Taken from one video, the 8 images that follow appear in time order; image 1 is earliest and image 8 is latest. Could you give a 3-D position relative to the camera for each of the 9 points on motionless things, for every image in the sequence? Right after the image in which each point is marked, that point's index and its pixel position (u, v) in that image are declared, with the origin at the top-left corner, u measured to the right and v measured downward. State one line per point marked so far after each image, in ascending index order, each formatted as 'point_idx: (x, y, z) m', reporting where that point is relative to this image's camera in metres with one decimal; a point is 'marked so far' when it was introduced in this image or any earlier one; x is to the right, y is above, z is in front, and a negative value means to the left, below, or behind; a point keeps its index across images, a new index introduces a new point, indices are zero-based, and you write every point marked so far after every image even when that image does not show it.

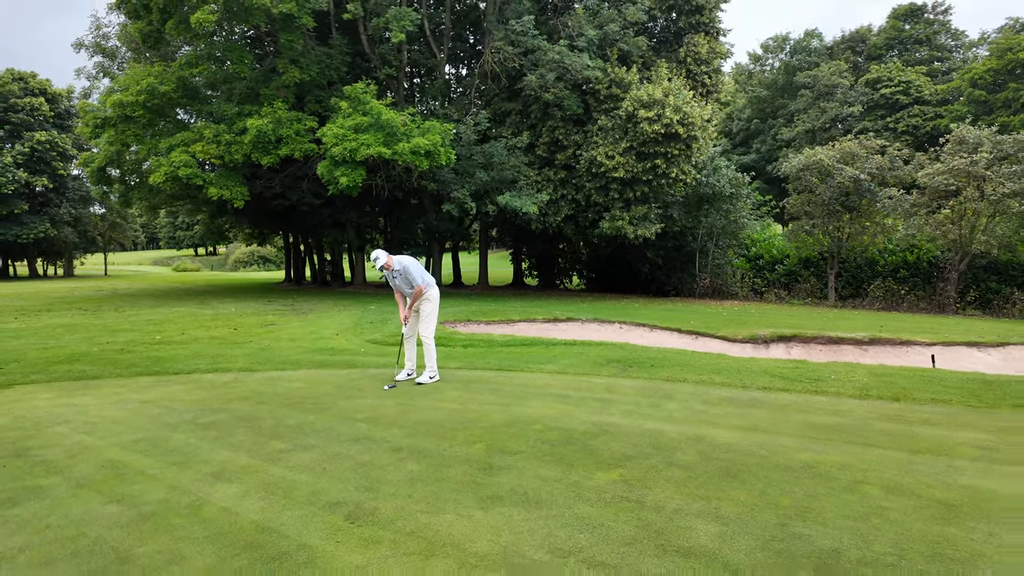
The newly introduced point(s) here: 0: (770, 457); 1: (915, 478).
0: (+1.7, -1.1, +4.0) m
1: (+2.4, -1.1, +3.6) m
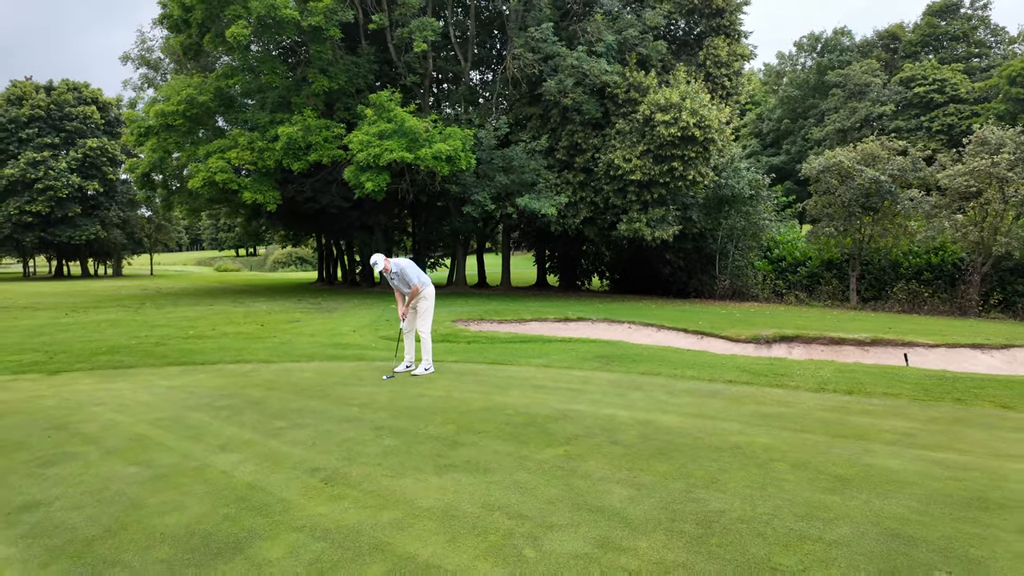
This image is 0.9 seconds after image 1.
0: (+1.4, -1.1, +4.4) m
1: (+2.1, -1.1, +4.0) m
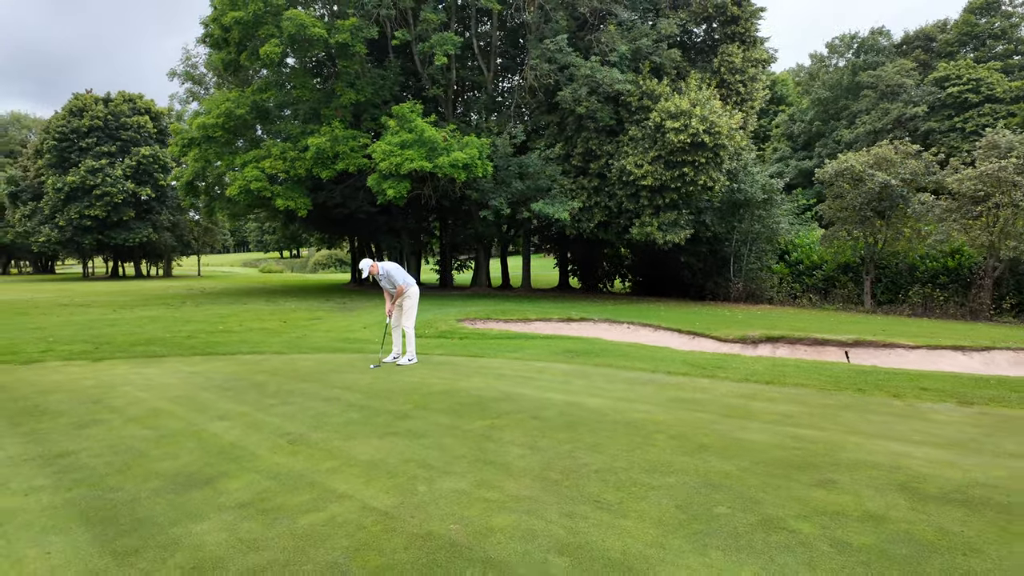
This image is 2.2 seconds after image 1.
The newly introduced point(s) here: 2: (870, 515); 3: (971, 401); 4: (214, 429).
0: (+0.9, -1.1, +5.2) m
1: (+1.5, -1.1, +4.7) m
2: (+1.9, -1.2, +3.2) m
3: (+4.0, -1.0, +5.3) m
4: (-2.6, -1.2, +5.3) m
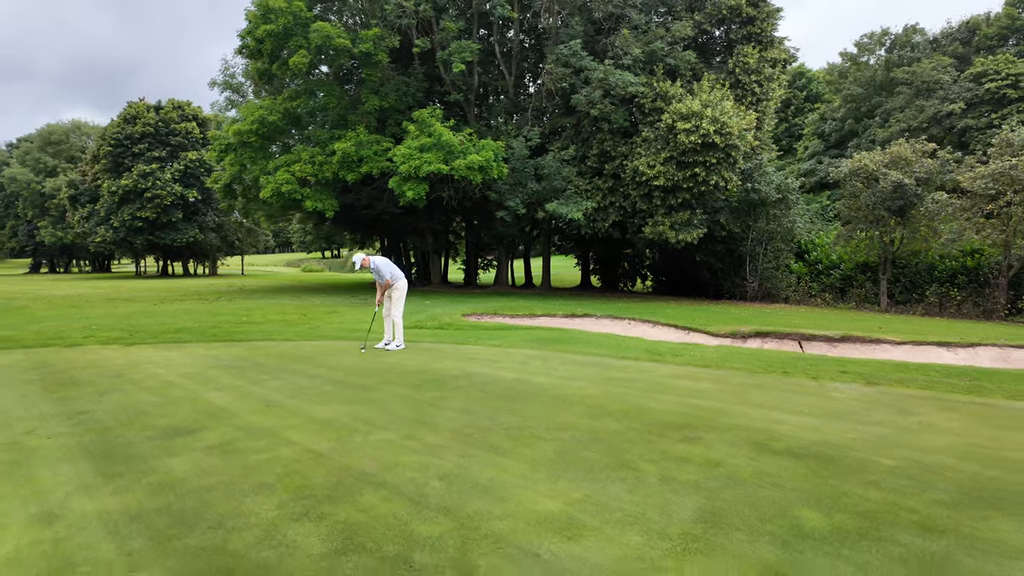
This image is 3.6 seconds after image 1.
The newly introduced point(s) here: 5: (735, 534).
0: (+0.3, -1.0, +5.9) m
1: (+0.9, -1.0, +5.4) m
2: (+1.2, -1.1, +3.8) m
3: (+3.5, -0.9, +5.8) m
4: (-3.1, -1.1, +6.2) m
5: (+1.0, -1.1, +2.8) m
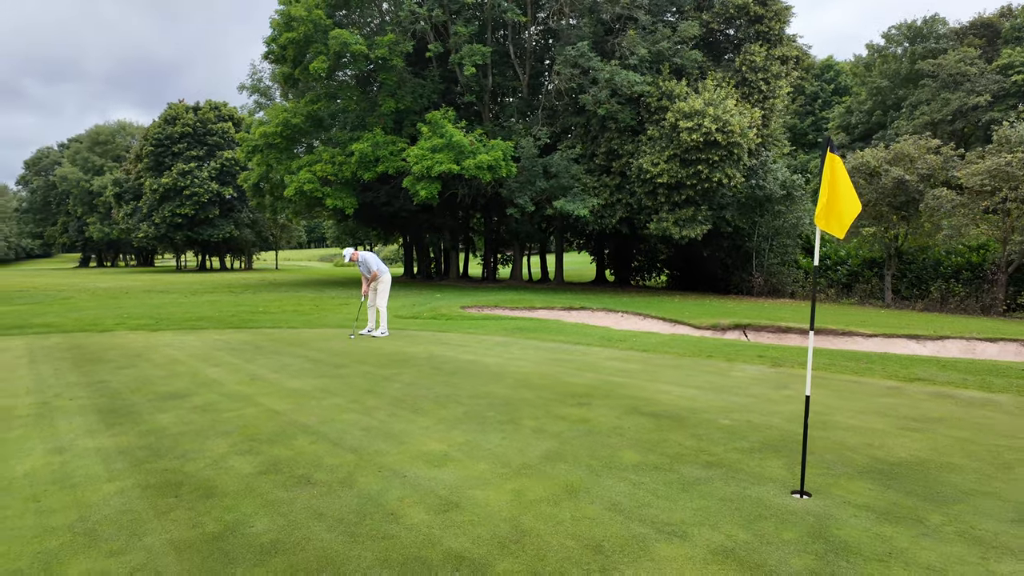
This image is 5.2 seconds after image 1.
0: (-0.2, -0.9, +6.8) m
1: (+0.3, -0.9, +6.2) m
2: (+0.5, -1.0, +4.6) m
3: (+2.9, -0.8, +6.5) m
4: (-3.7, -1.0, +7.3) m
5: (+0.3, -1.1, +3.7) m
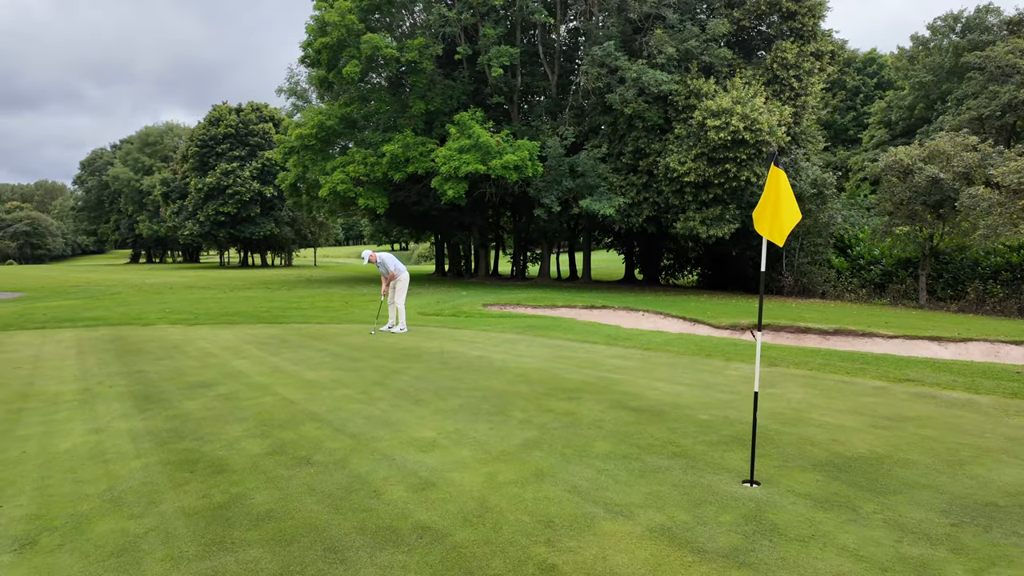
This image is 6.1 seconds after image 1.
0: (-0.2, -0.9, +7.1) m
1: (+0.3, -0.9, +6.5) m
2: (+0.5, -1.0, +4.9) m
3: (+3.0, -0.8, +6.7) m
4: (-3.6, -1.0, +7.8) m
5: (+0.2, -1.1, +4.0) m
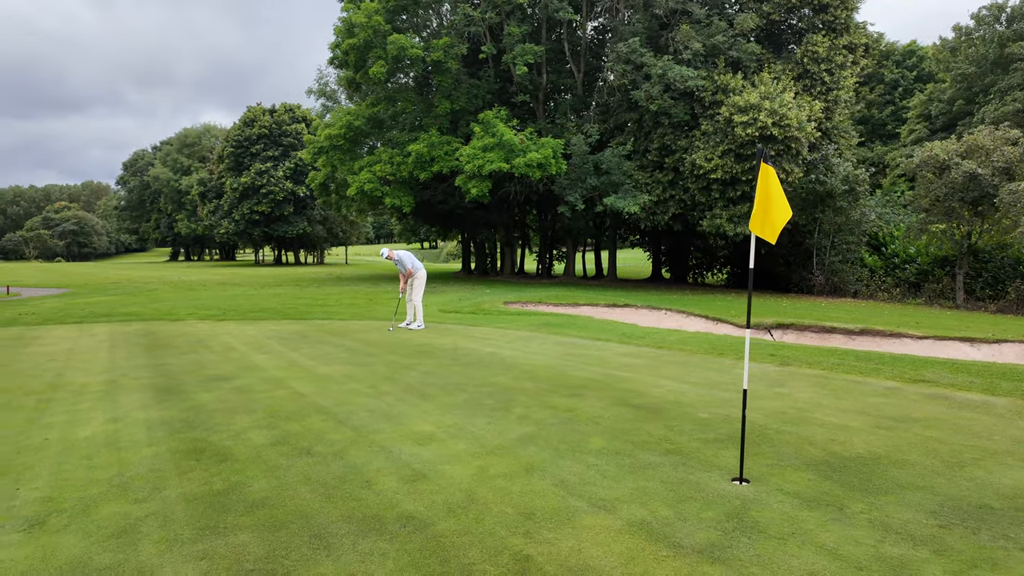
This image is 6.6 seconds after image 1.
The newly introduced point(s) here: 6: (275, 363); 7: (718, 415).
0: (-0.1, -0.9, +7.2) m
1: (+0.4, -0.9, +6.5) m
2: (+0.5, -1.0, +4.9) m
3: (+3.1, -0.8, +6.6) m
4: (-3.5, -0.9, +8.0) m
5: (+0.1, -1.1, +4.0) m
6: (-3.0, -0.9, +7.6) m
7: (+1.6, -1.0, +4.7) m
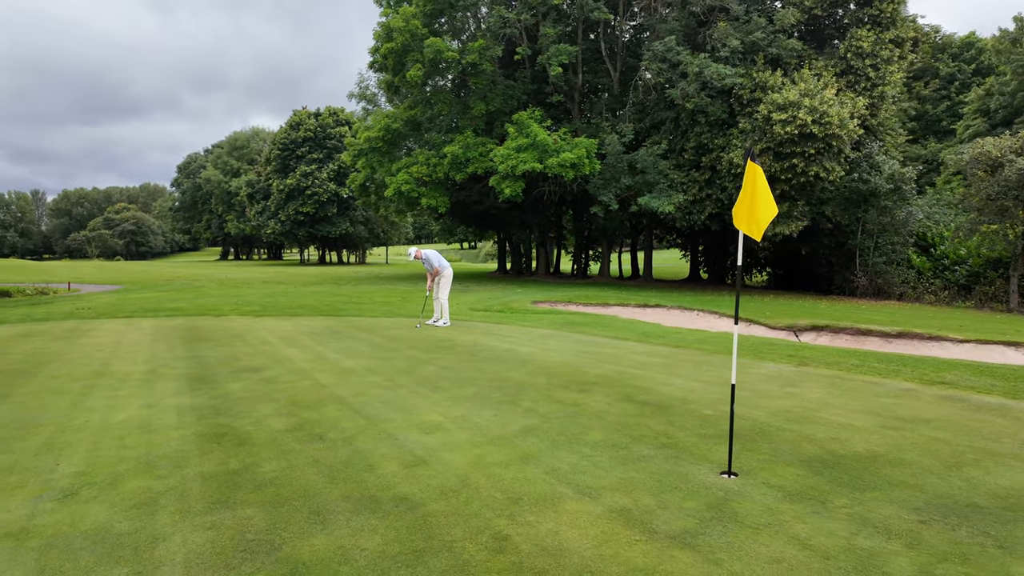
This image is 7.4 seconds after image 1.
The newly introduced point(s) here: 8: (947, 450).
0: (+0.1, -0.8, +7.3) m
1: (+0.6, -0.9, +6.6) m
2: (+0.5, -1.0, +5.1) m
3: (+3.2, -0.8, +6.5) m
4: (-3.2, -0.9, +8.4) m
5: (+0.1, -1.0, +4.2) m
6: (-2.7, -0.9, +7.9) m
7: (+1.7, -1.0, +4.7) m
8: (+2.7, -1.0, +3.8) m
